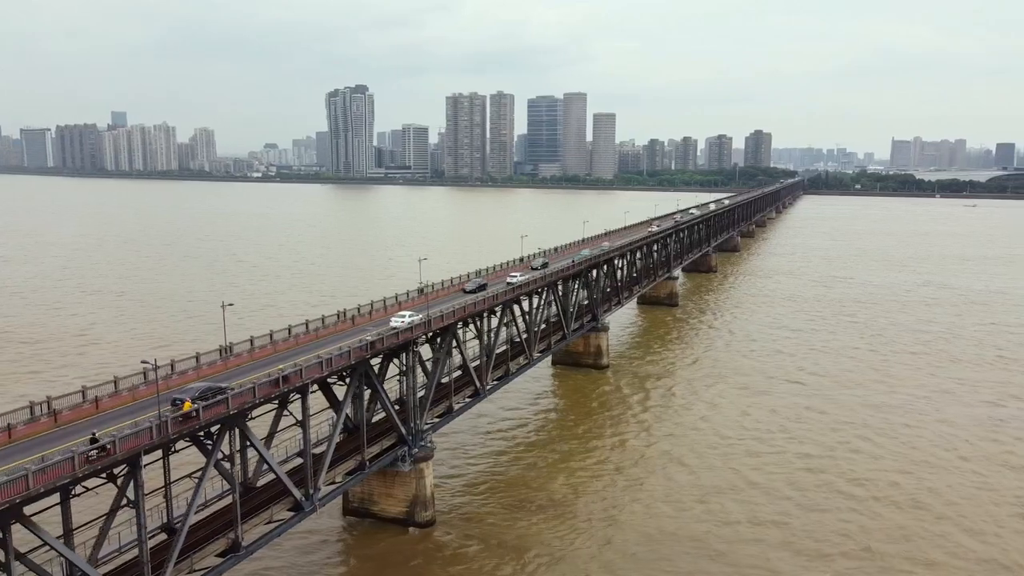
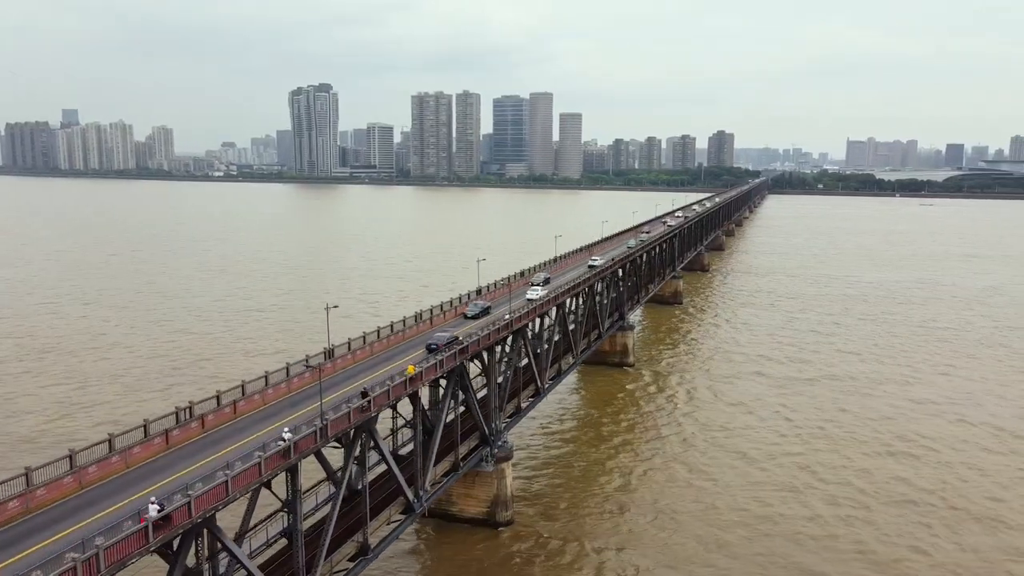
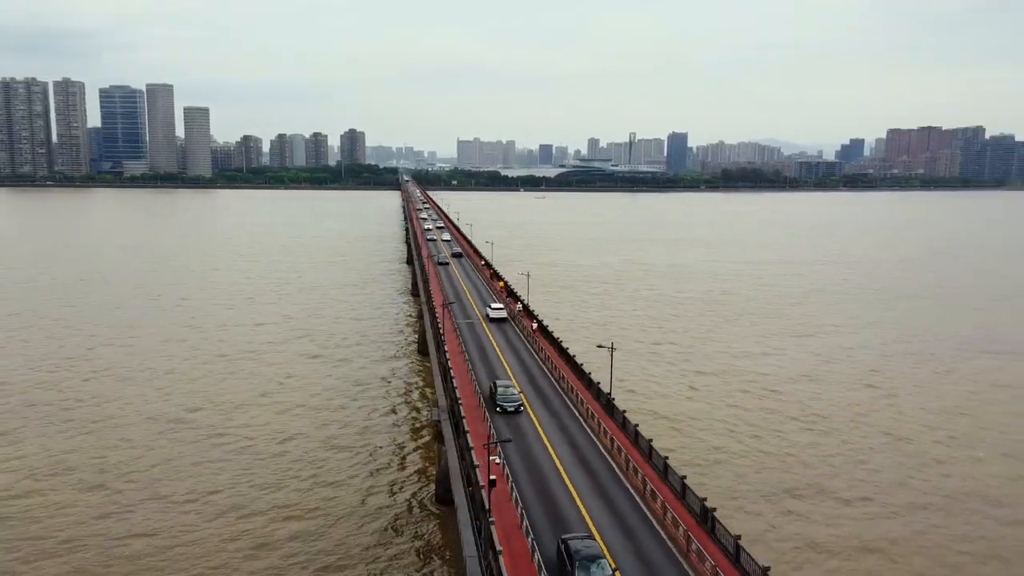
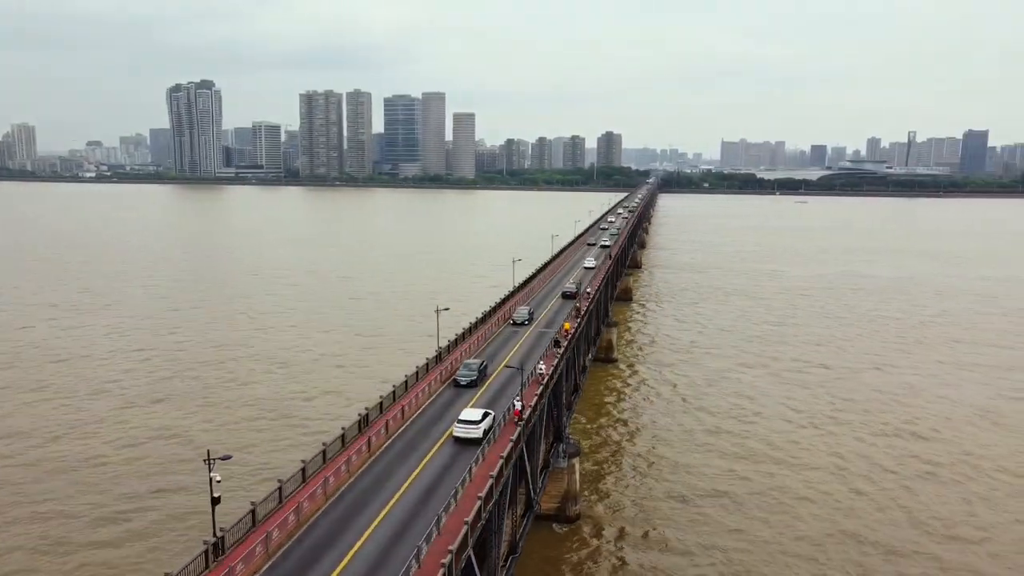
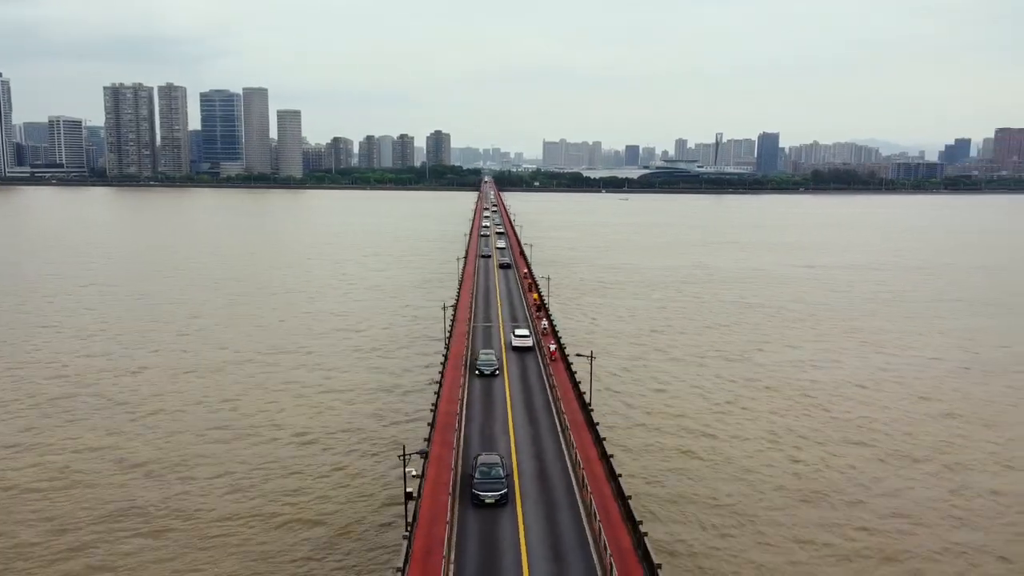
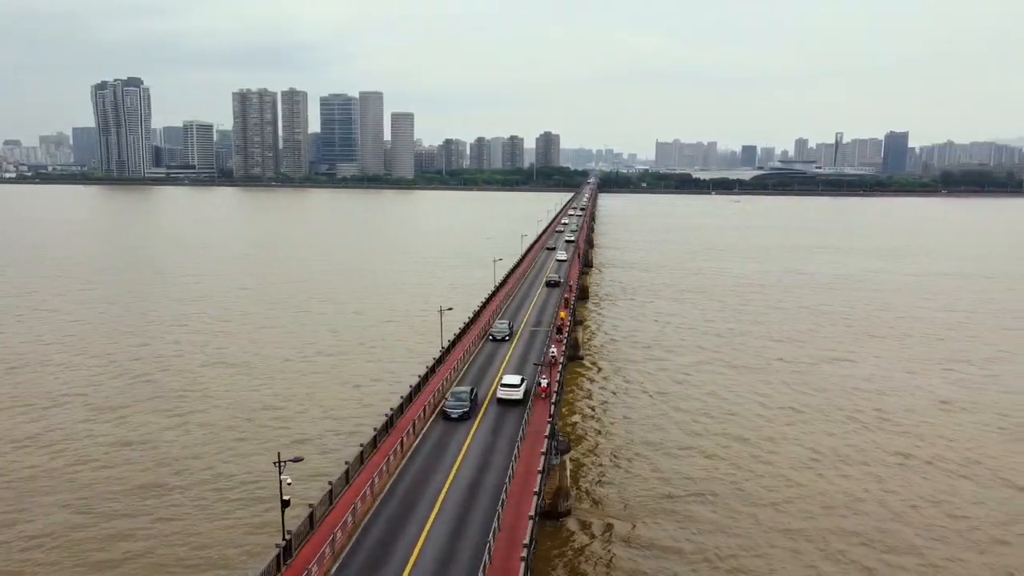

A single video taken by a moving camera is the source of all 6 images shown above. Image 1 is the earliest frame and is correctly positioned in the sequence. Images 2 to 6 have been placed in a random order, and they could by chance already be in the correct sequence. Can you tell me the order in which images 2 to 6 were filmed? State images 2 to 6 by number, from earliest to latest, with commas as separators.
2, 4, 6, 5, 3
